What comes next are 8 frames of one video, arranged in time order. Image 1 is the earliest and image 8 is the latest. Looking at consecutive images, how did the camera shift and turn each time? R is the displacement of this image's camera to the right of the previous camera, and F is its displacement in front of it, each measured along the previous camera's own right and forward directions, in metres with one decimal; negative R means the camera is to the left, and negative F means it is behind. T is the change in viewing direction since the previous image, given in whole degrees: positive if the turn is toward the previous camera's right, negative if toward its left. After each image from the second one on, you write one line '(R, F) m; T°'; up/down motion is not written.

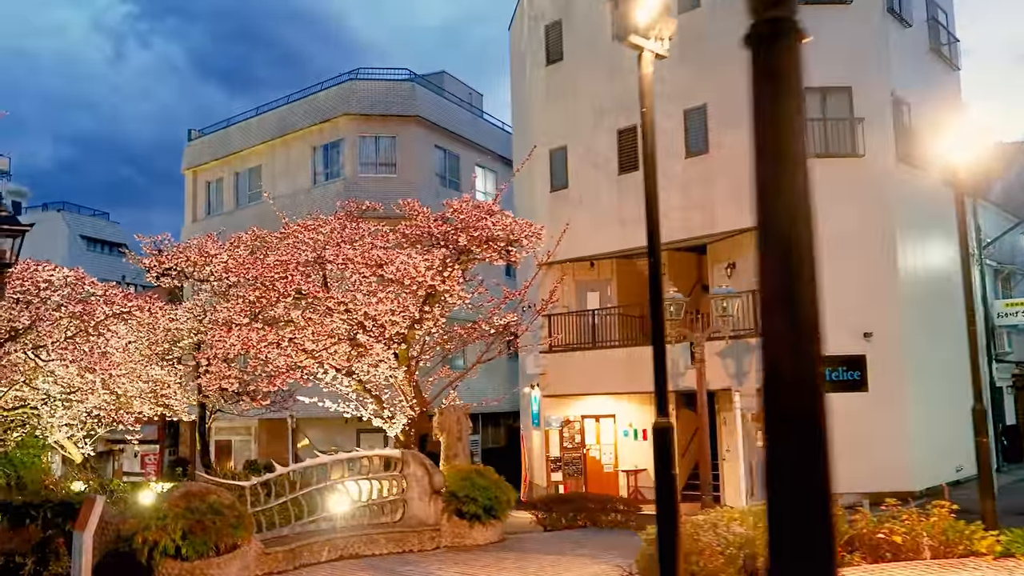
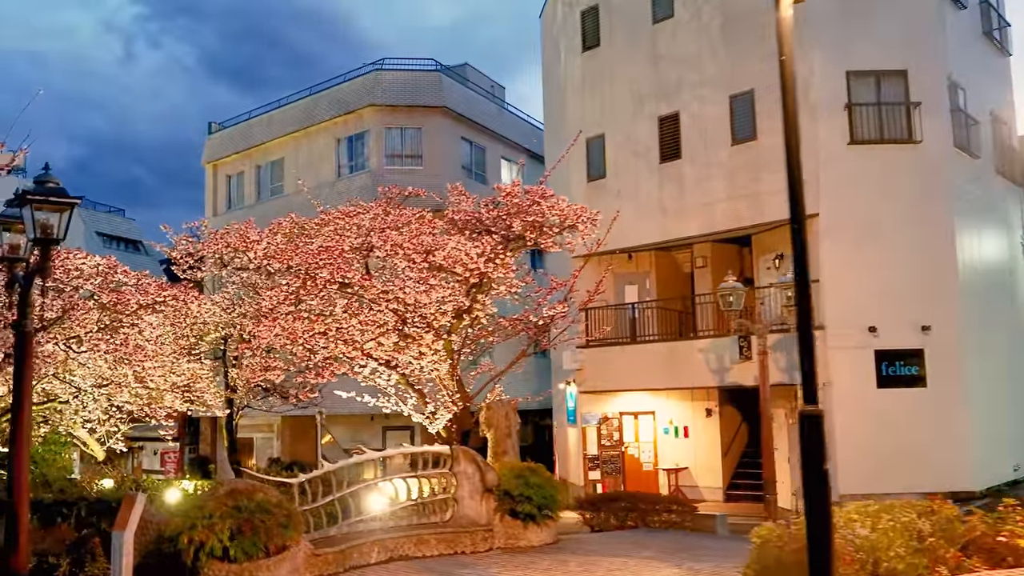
(-0.6, +0.7) m; -1°
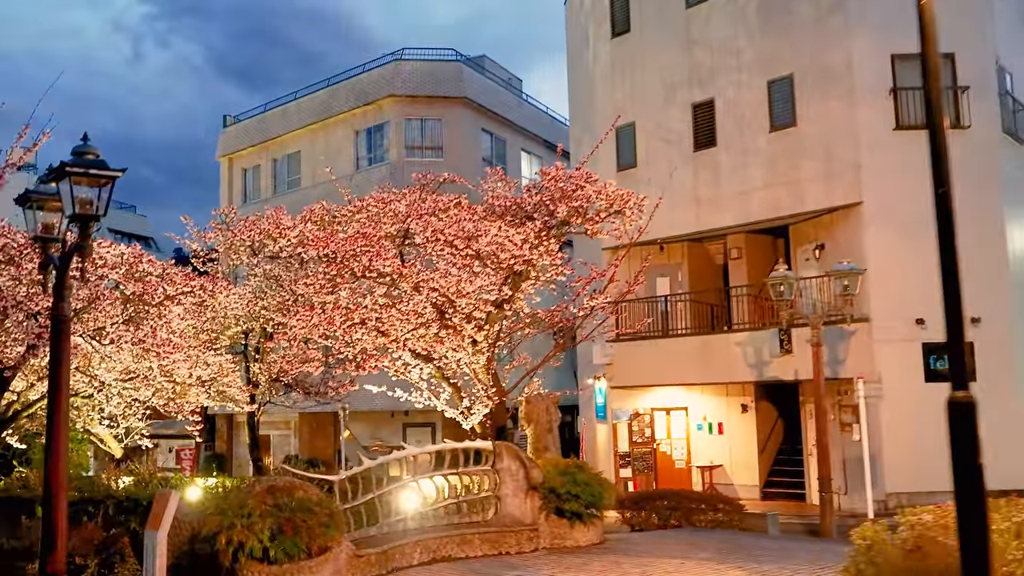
(-0.5, +0.6) m; 0°
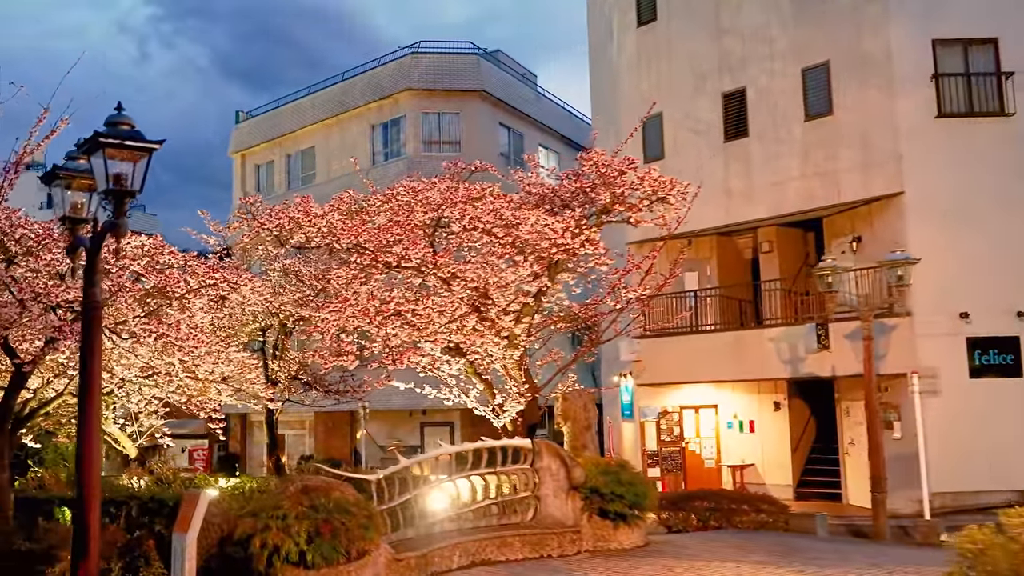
(-0.4, +0.6) m; 0°
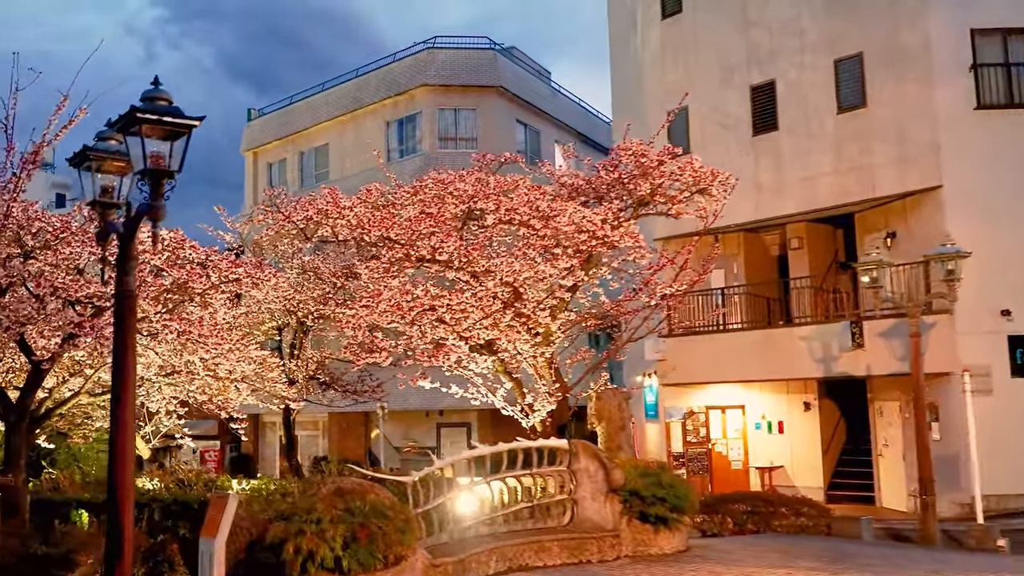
(-0.4, +0.5) m; 0°
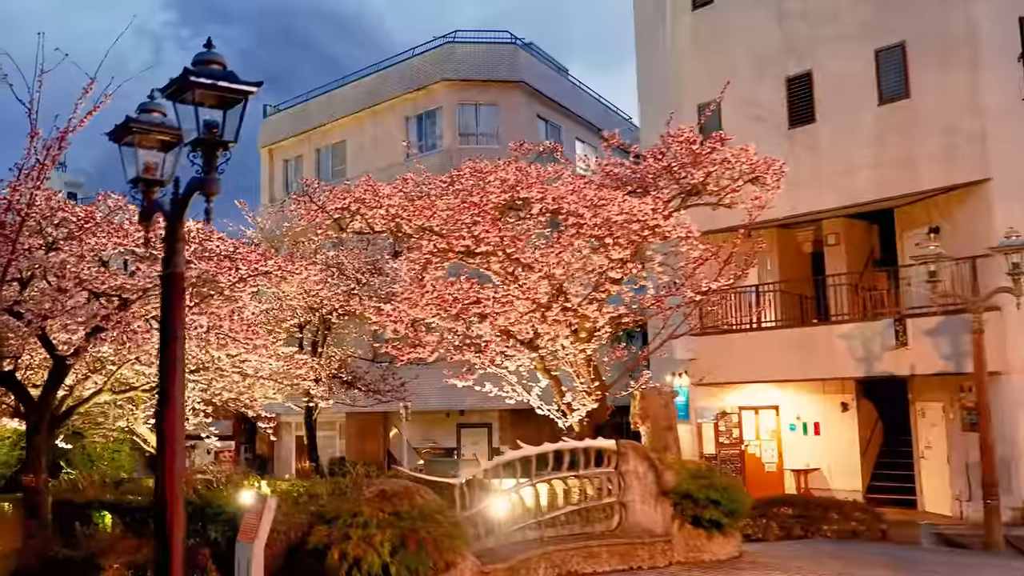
(-0.5, +0.5) m; 0°
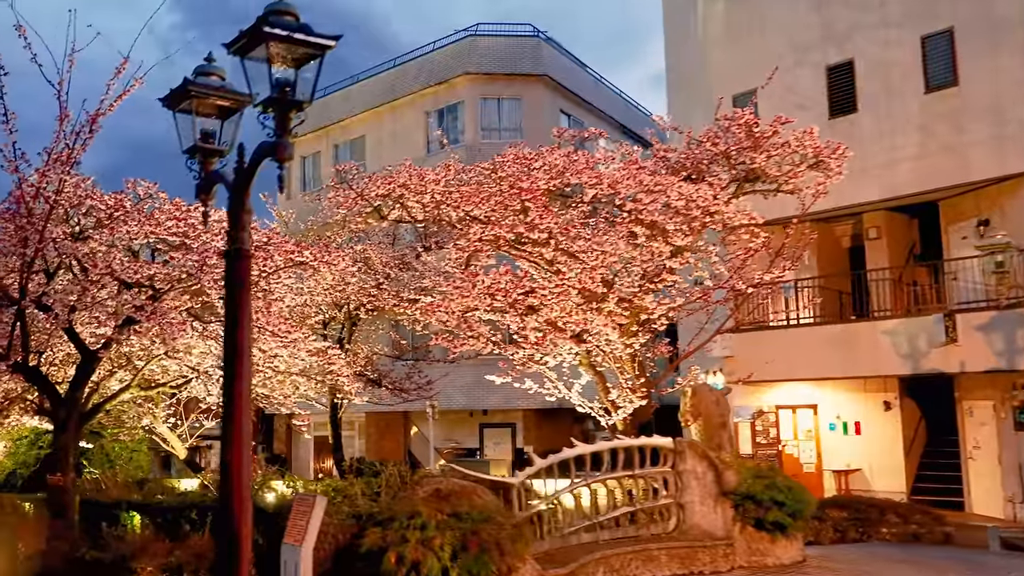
(-0.5, +0.5) m; 0°
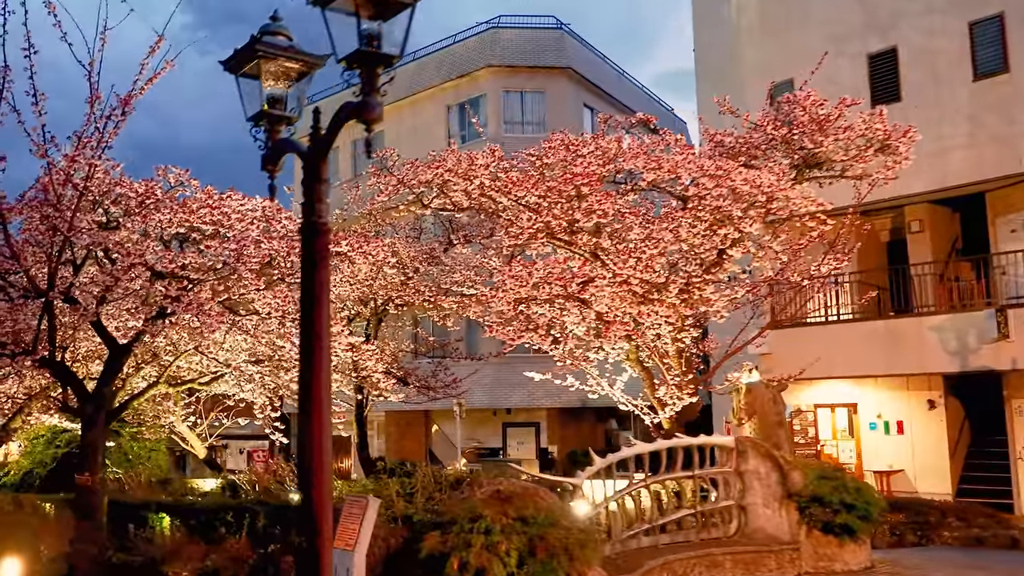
(-0.5, +0.5) m; 0°
